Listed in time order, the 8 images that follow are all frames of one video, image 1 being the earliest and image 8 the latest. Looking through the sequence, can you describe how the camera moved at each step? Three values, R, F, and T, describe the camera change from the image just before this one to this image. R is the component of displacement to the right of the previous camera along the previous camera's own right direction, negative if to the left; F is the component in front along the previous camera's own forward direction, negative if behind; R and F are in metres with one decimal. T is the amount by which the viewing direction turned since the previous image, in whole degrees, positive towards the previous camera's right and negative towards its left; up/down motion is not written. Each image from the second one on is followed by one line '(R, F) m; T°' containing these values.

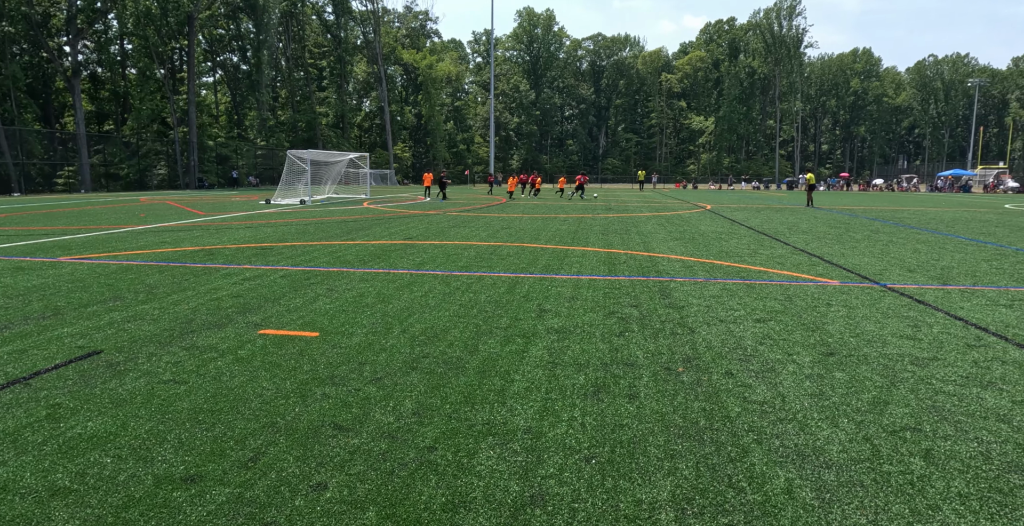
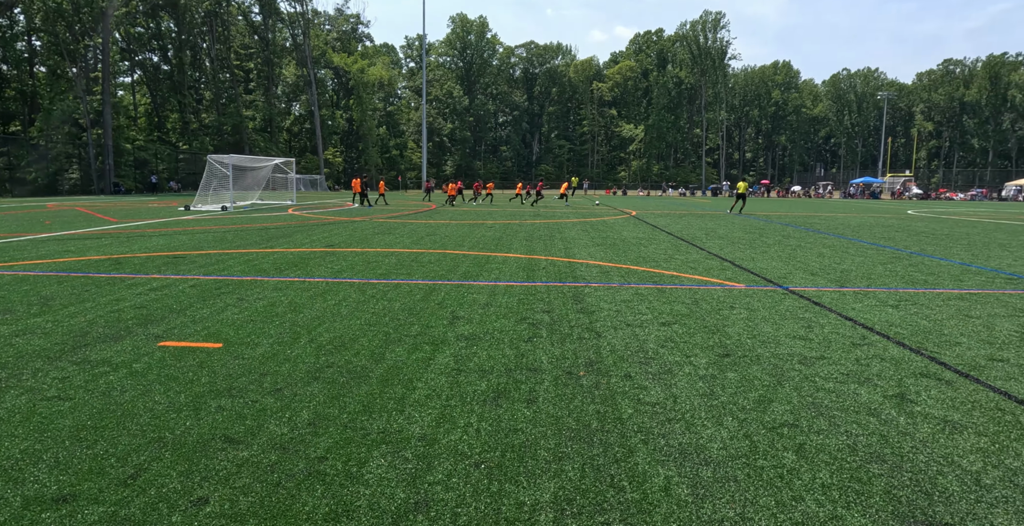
(+0.3, 0.0) m; +5°
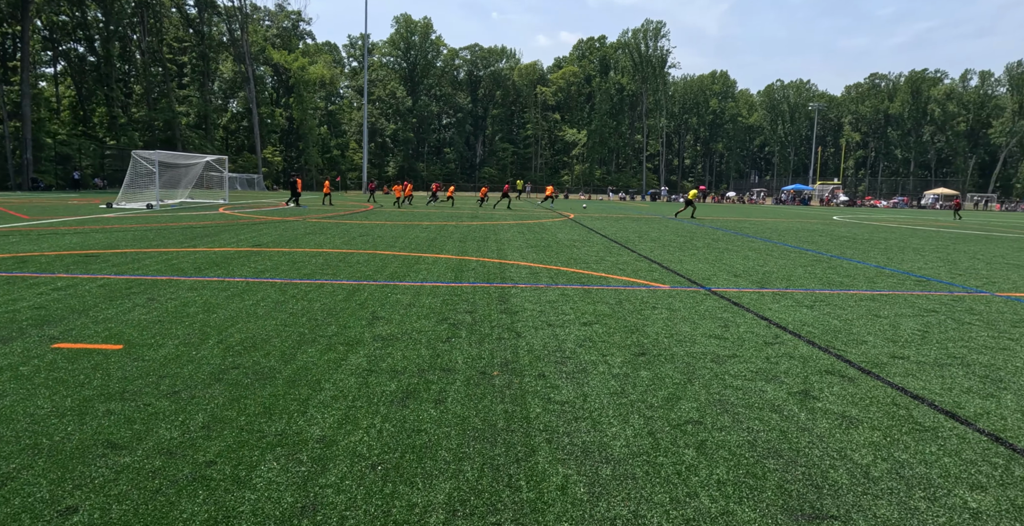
(+0.3, +0.1) m; +5°
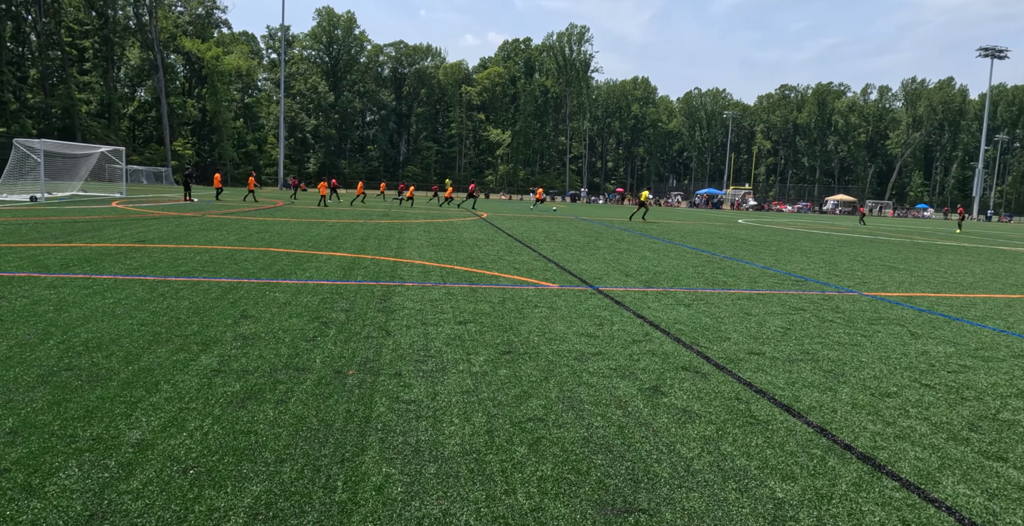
(+0.6, +0.1) m; +6°
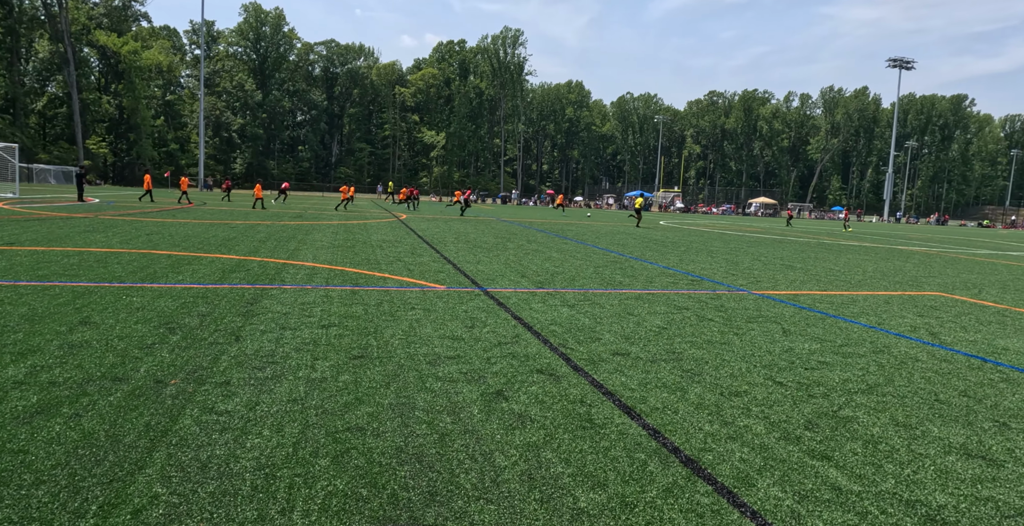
(+0.8, +0.2) m; +5°
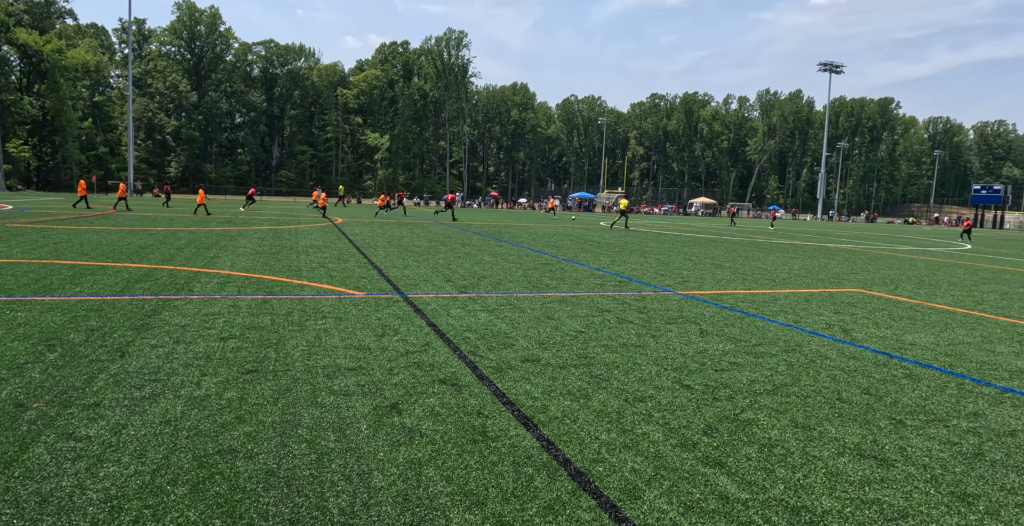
(+0.4, +0.2) m; +4°
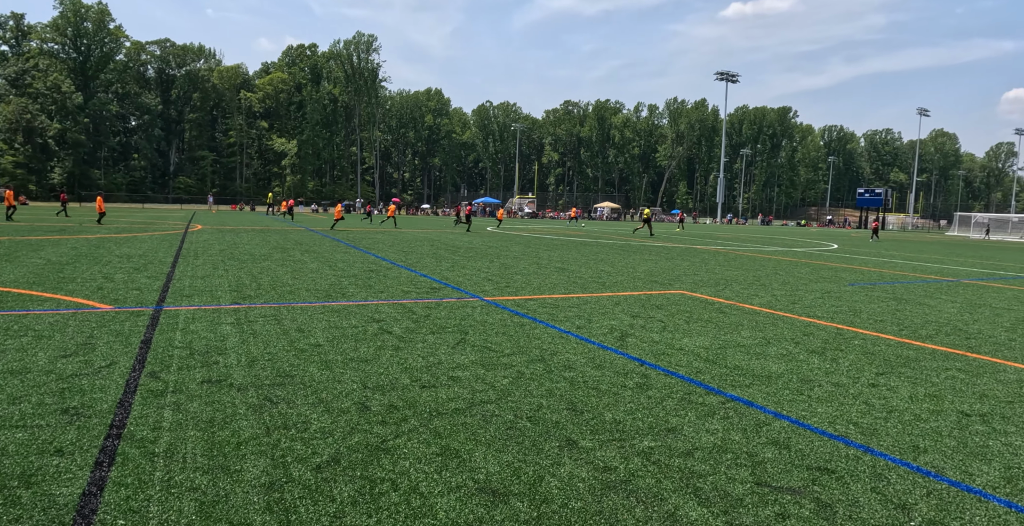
(+2.0, +0.6) m; +5°
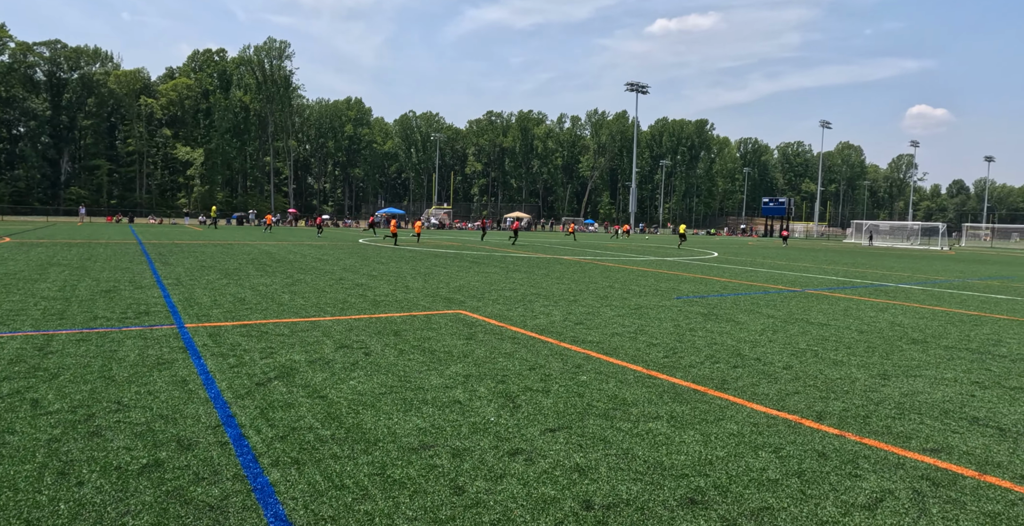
(+2.7, +1.6) m; +3°
